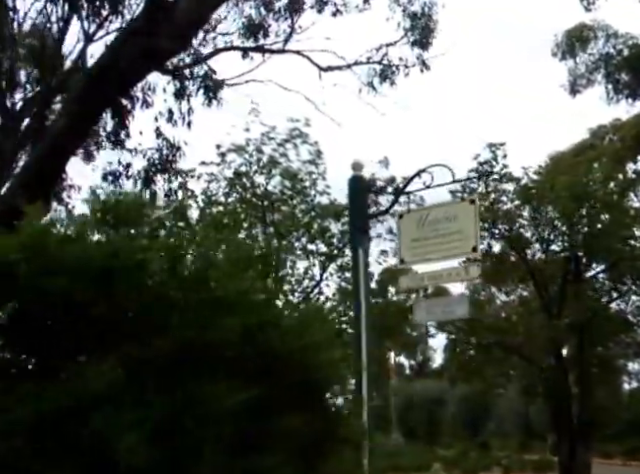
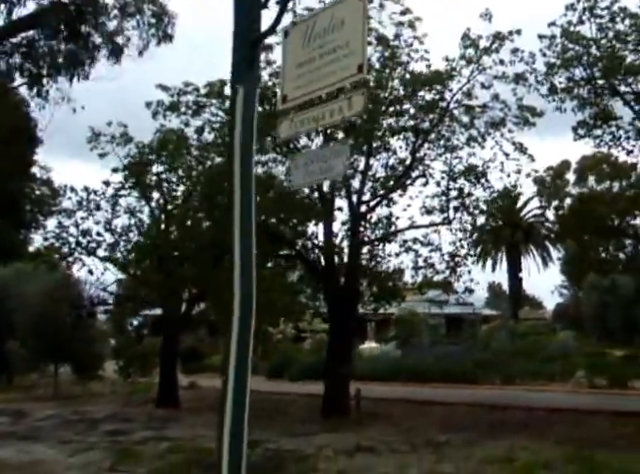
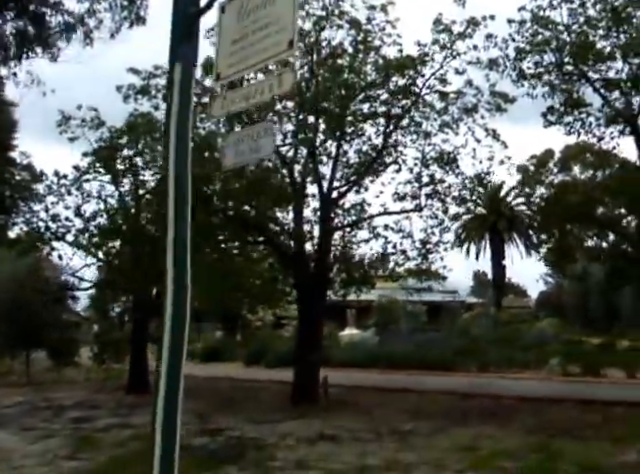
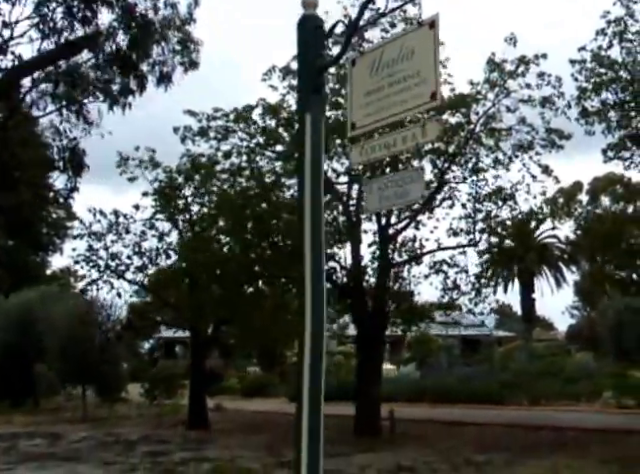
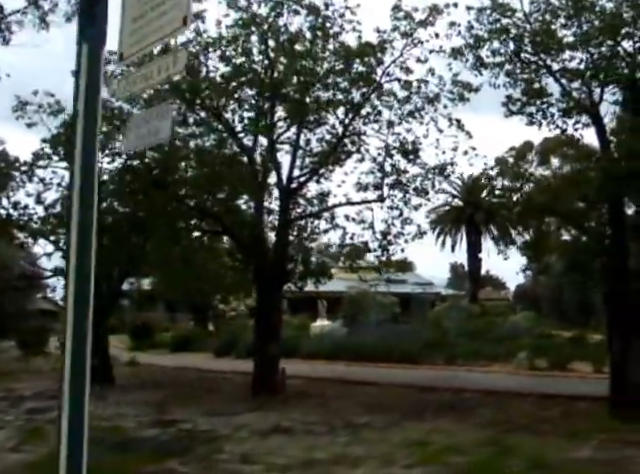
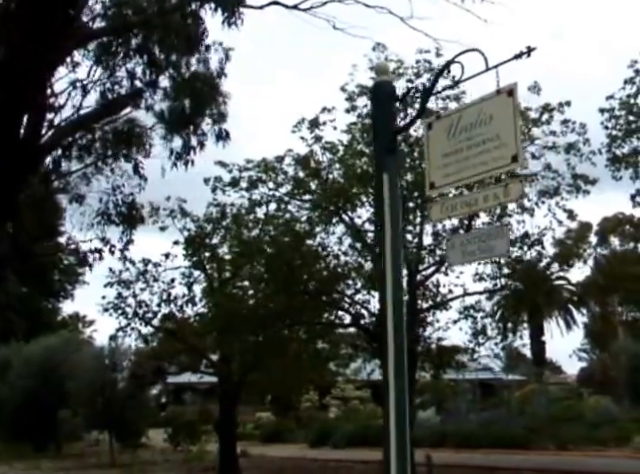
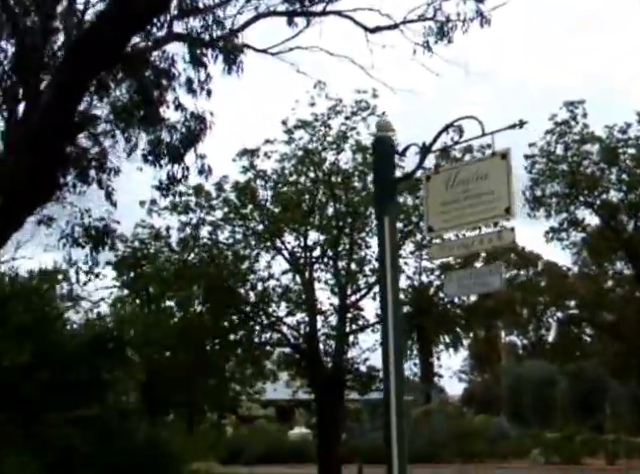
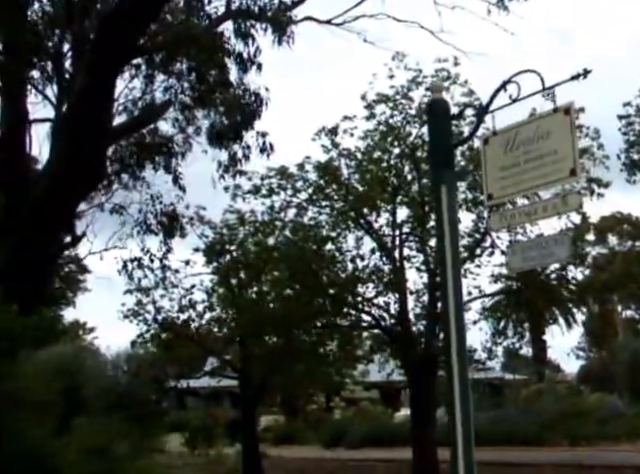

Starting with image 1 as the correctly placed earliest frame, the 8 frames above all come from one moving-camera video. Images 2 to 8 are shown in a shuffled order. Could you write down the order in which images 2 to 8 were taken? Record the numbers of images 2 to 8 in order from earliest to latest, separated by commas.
7, 8, 6, 4, 2, 3, 5
